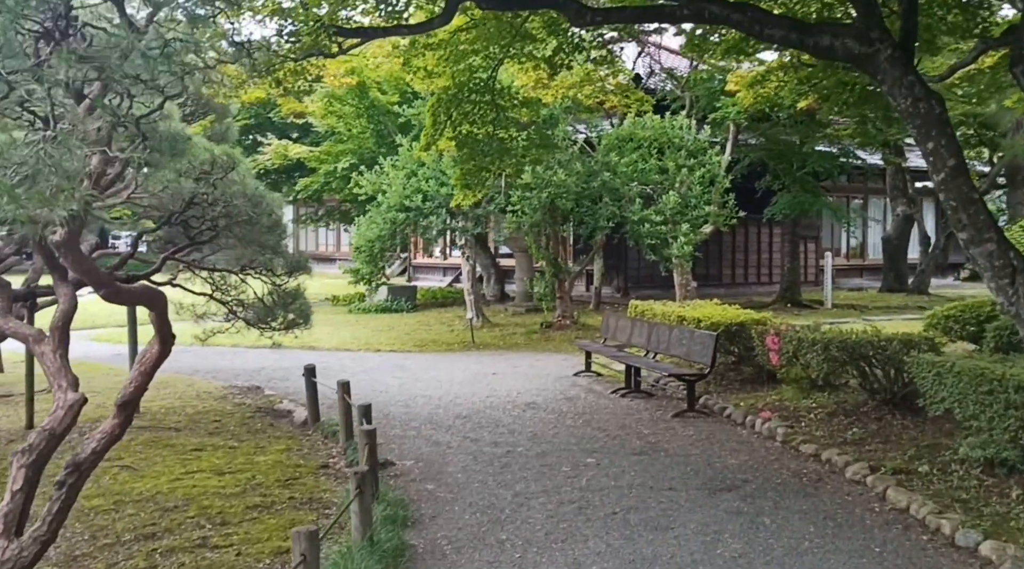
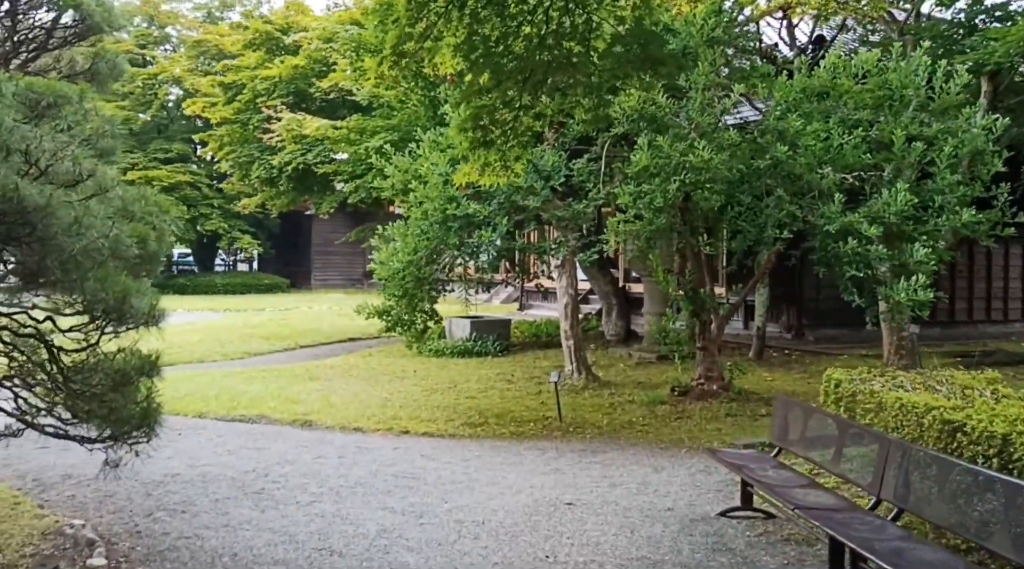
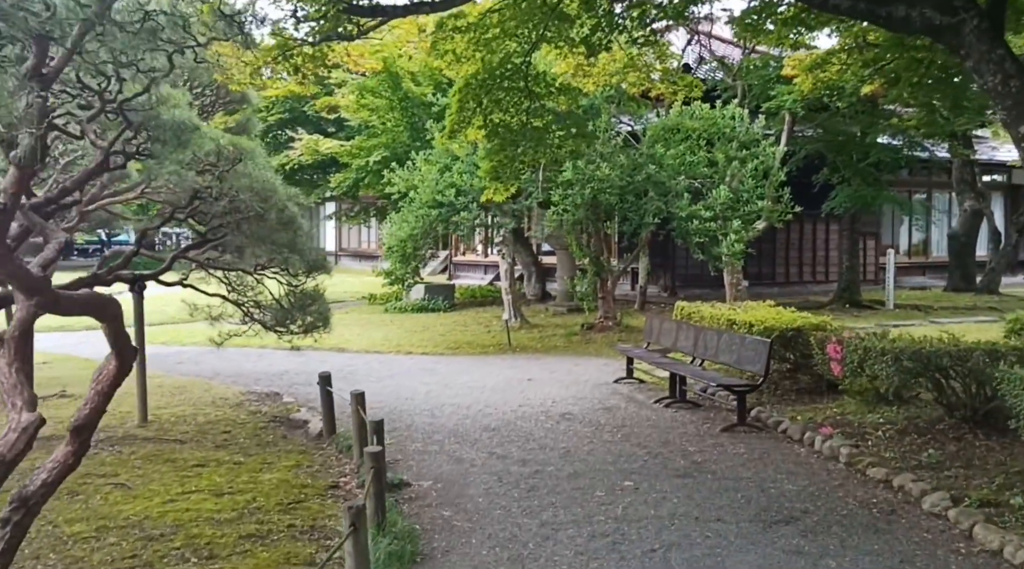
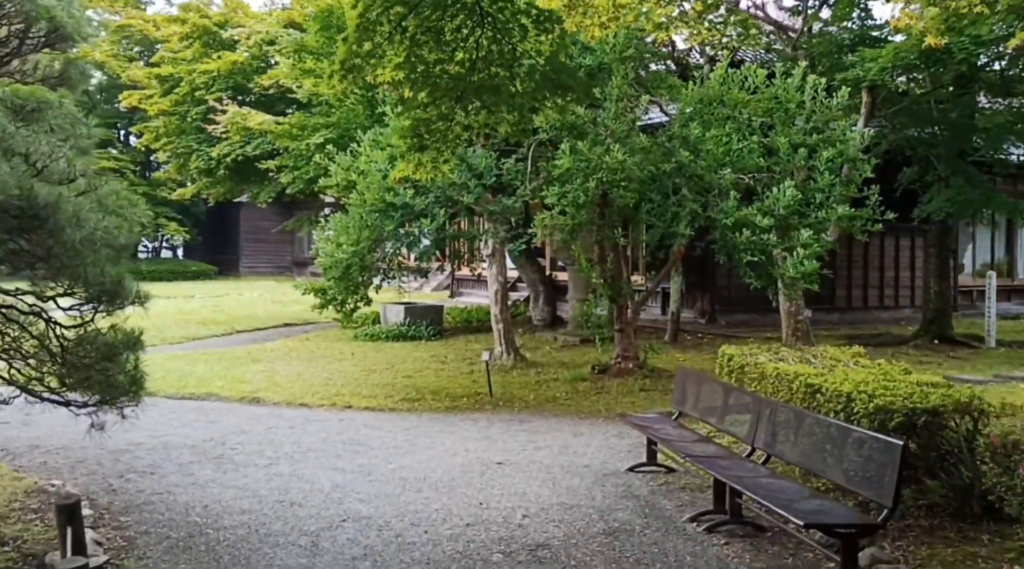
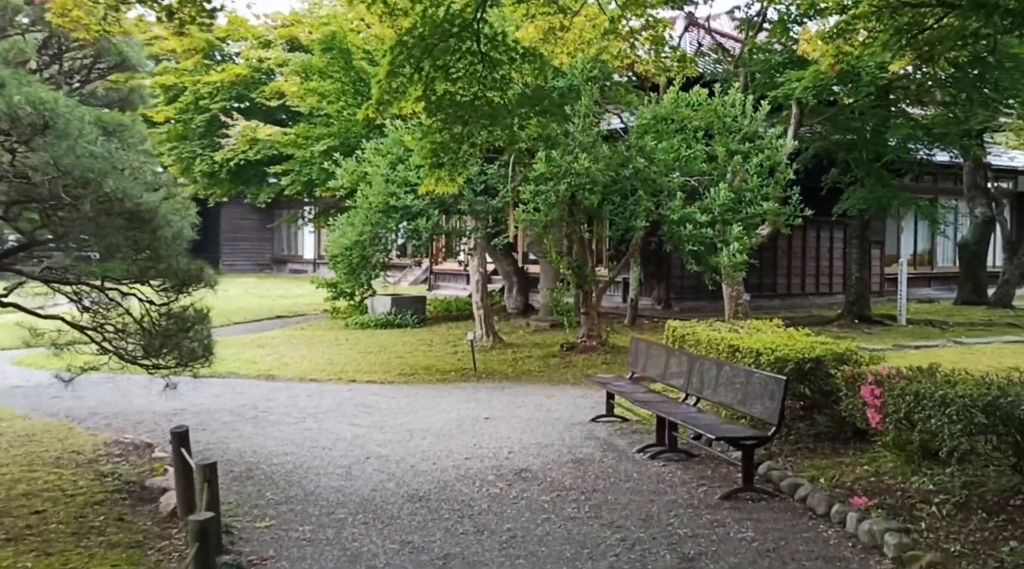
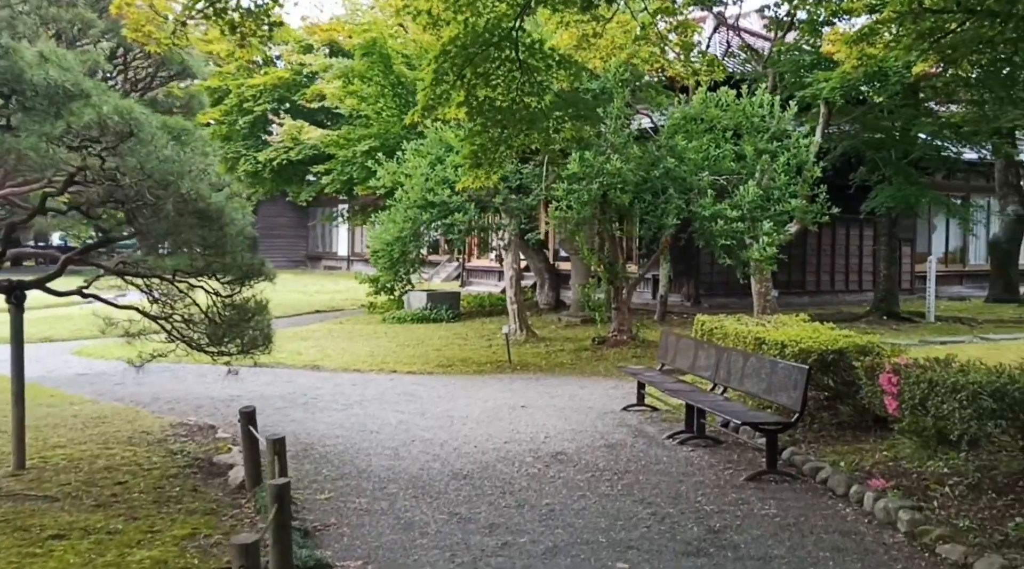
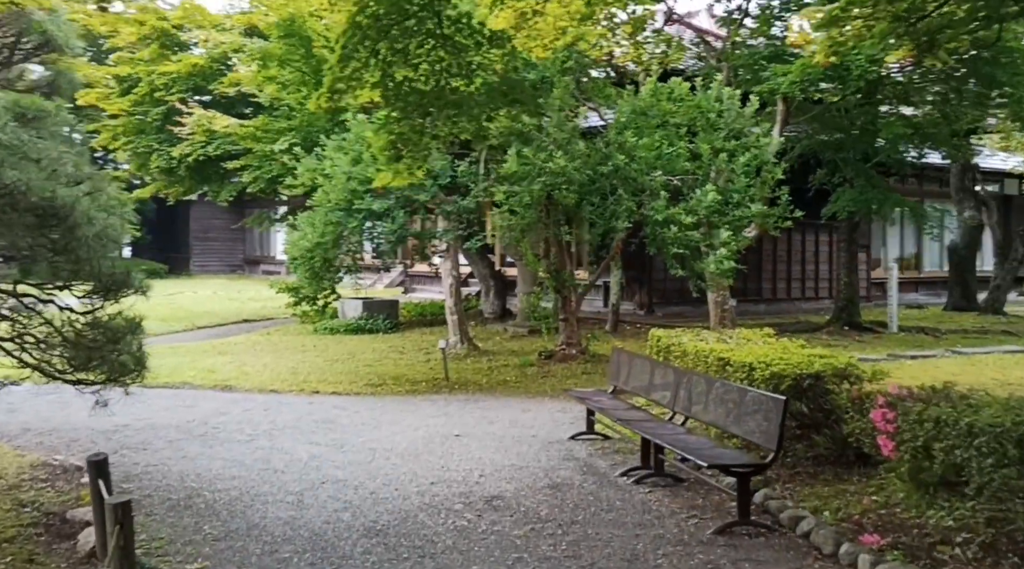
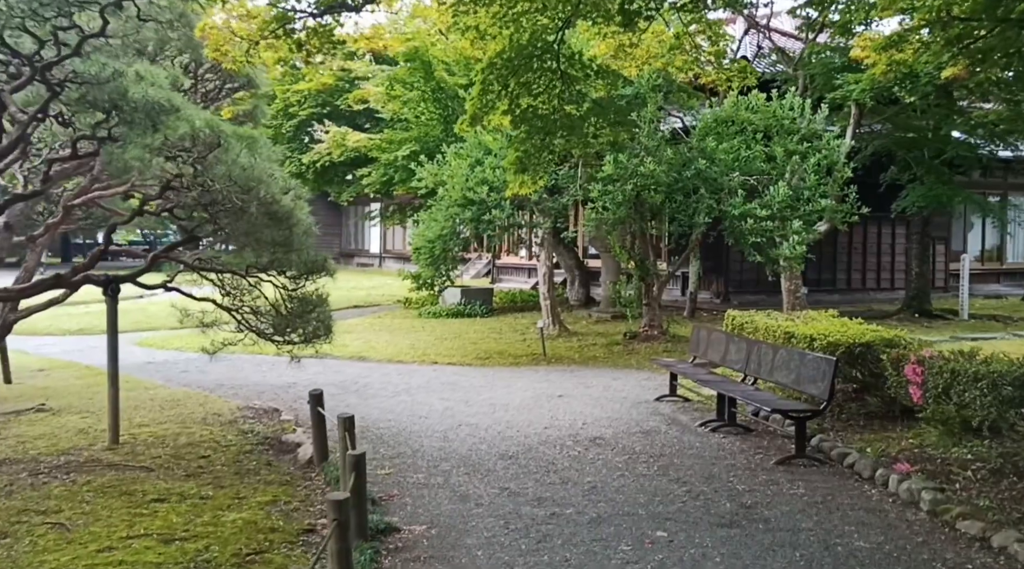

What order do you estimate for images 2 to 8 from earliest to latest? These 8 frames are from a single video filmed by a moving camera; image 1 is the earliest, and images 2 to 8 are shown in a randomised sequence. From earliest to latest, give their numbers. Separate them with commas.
3, 8, 6, 5, 7, 4, 2
